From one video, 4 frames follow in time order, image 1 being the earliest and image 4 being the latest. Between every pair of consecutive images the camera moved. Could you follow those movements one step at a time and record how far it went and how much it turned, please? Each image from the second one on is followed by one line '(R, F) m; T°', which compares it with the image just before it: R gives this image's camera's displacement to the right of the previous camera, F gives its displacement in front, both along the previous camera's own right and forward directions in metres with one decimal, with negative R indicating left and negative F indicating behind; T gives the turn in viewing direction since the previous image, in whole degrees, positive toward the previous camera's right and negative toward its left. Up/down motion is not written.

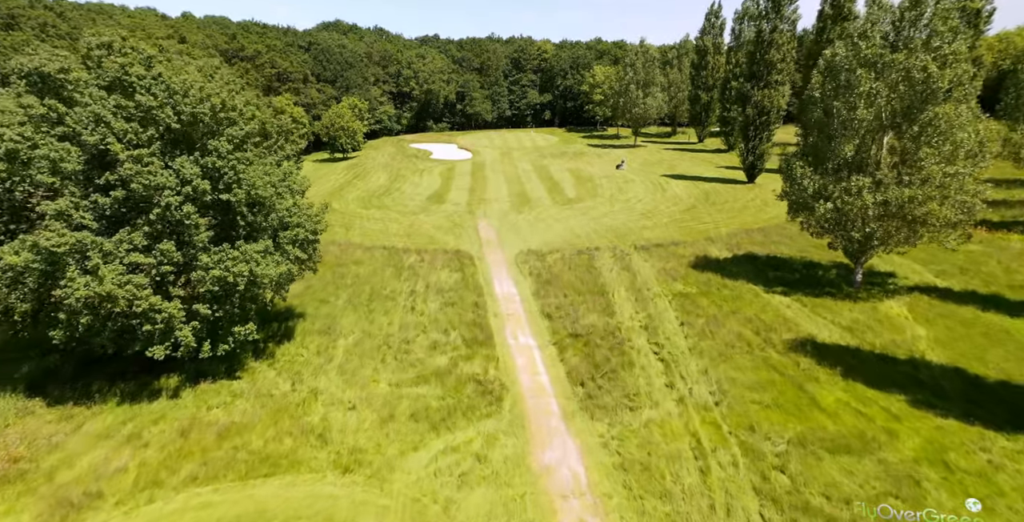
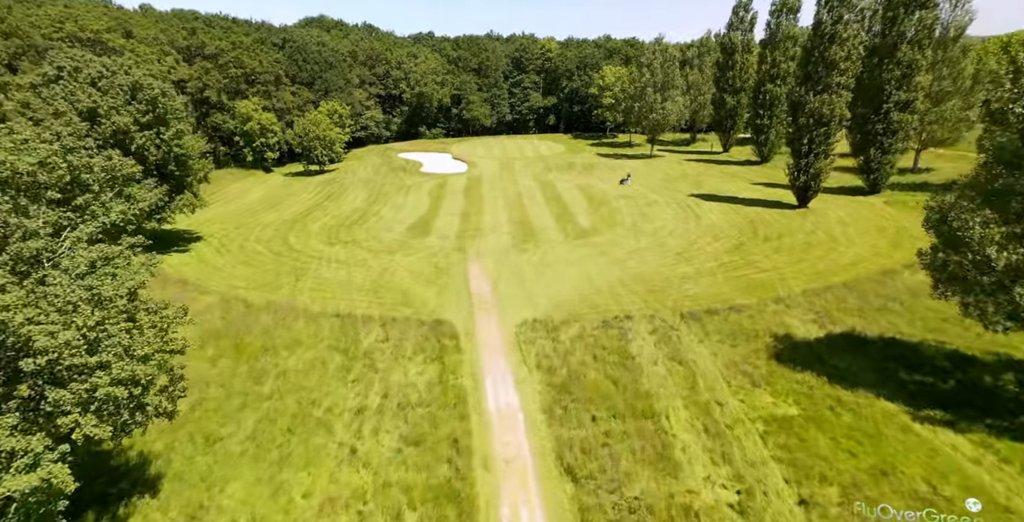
(0.0, +11.3) m; 0°
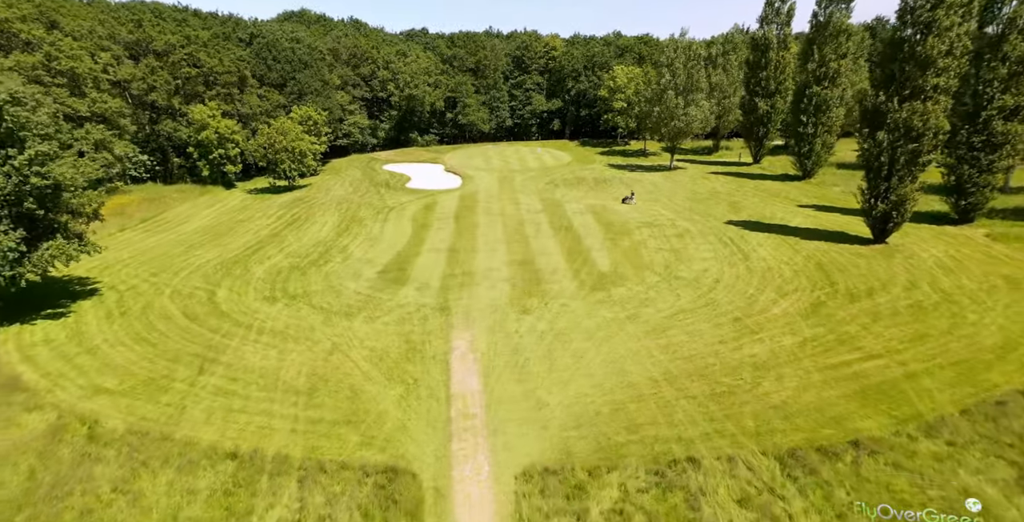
(+0.1, +11.4) m; 0°
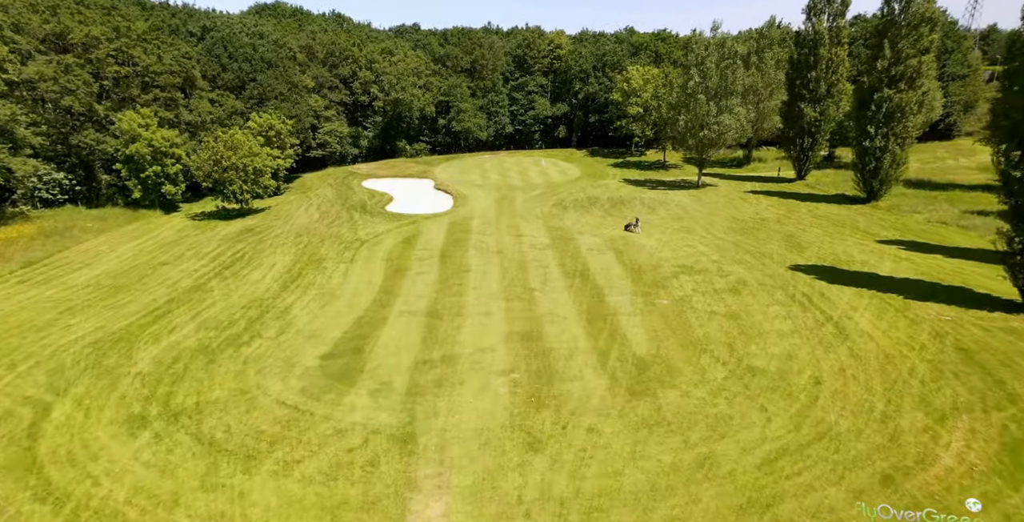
(0.0, +12.7) m; 0°
